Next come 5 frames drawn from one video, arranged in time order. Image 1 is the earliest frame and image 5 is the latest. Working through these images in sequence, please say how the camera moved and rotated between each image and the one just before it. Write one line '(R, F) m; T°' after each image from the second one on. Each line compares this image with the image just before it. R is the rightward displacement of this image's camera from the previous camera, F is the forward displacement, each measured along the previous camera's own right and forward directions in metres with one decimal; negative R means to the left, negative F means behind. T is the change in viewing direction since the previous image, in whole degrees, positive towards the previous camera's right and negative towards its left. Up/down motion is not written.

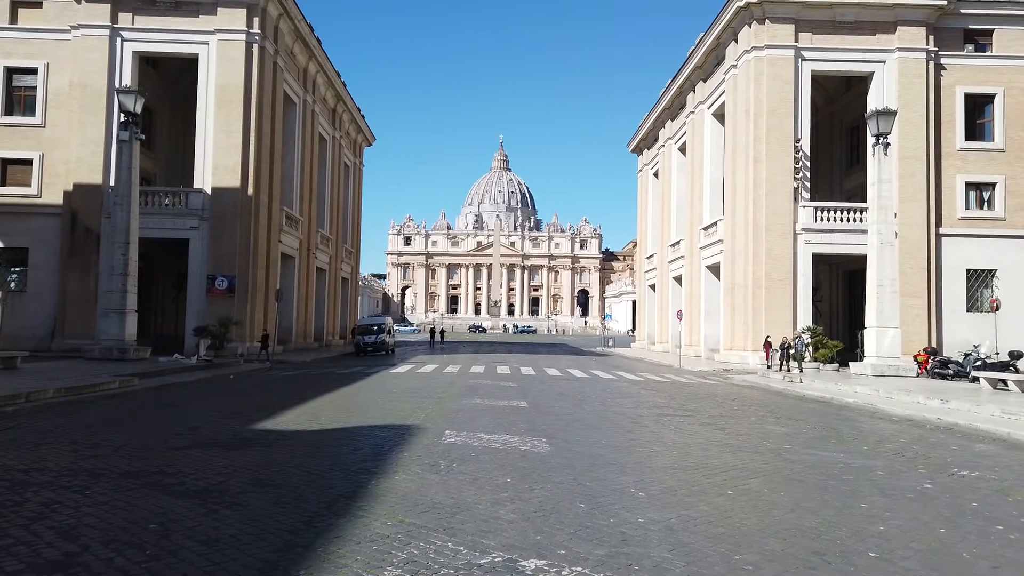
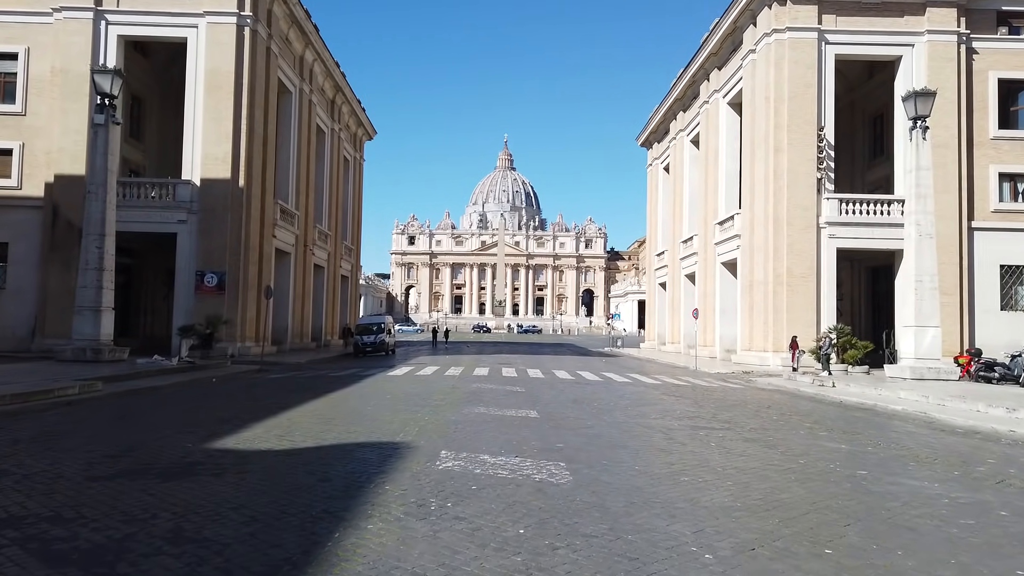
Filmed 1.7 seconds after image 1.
(-0.1, +1.7) m; 0°
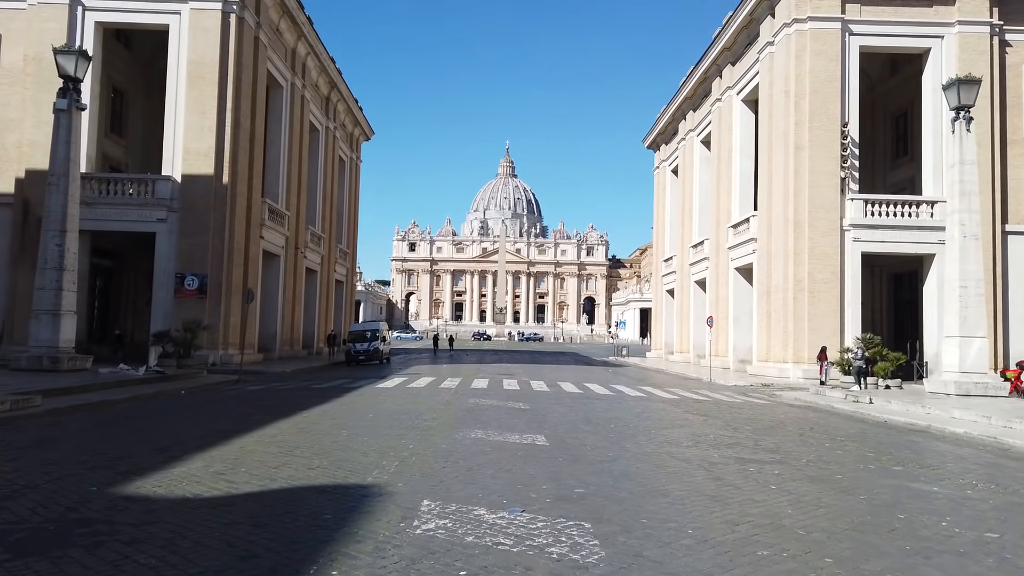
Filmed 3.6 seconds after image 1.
(0.0, +1.9) m; 0°
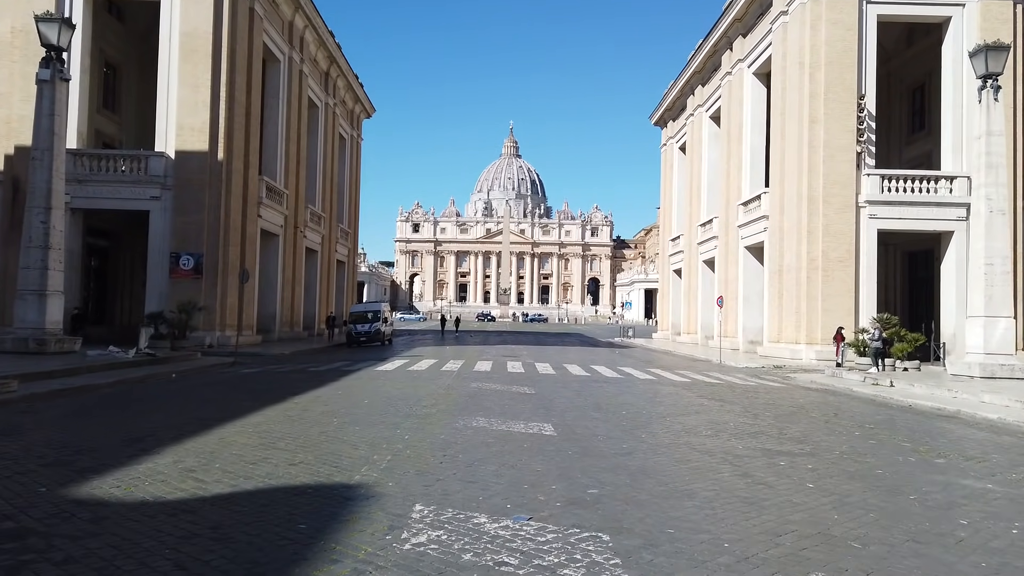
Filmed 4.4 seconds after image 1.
(0.0, +0.8) m; 0°
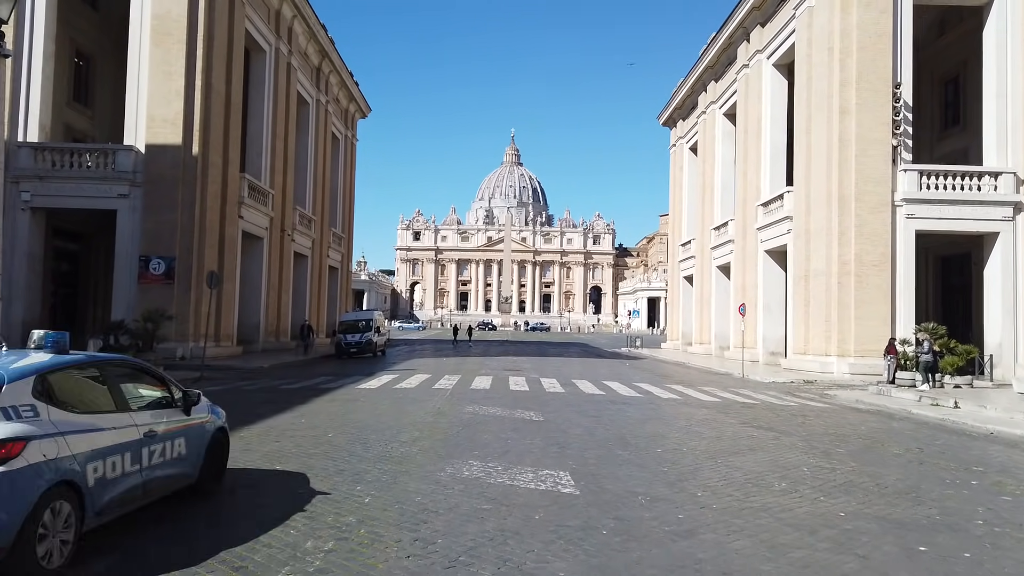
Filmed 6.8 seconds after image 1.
(0.0, +2.4) m; 0°
